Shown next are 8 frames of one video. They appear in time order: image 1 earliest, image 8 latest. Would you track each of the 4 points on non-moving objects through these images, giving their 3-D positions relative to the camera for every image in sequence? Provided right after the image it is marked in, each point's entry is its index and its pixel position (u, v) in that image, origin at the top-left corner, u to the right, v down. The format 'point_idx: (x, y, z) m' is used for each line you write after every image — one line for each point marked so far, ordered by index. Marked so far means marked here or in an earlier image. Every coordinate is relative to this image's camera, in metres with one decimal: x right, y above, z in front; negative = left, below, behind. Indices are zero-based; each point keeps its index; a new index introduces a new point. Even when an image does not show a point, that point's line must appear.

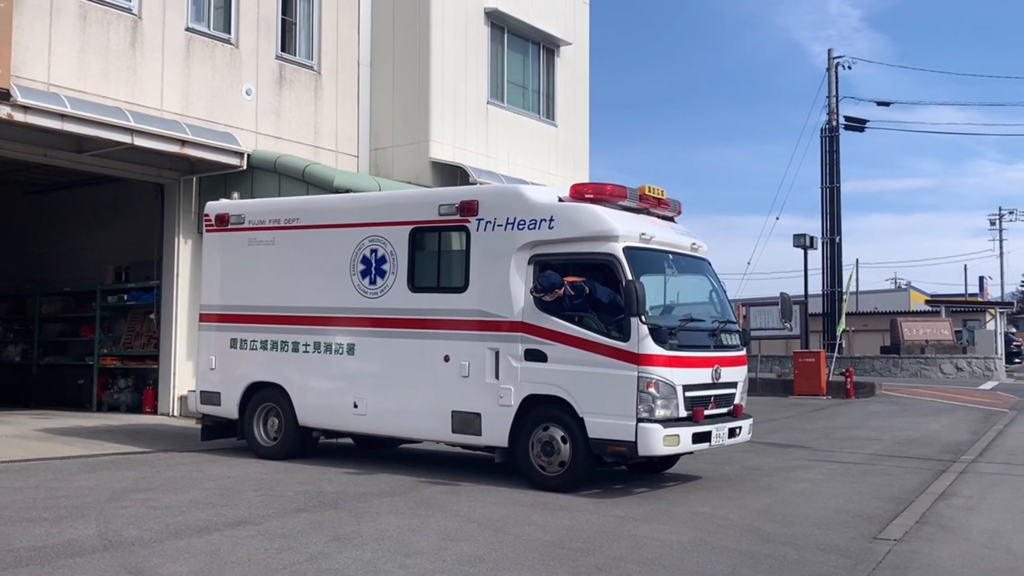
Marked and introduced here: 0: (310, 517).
0: (-2.5, -2.8, +12.6) m
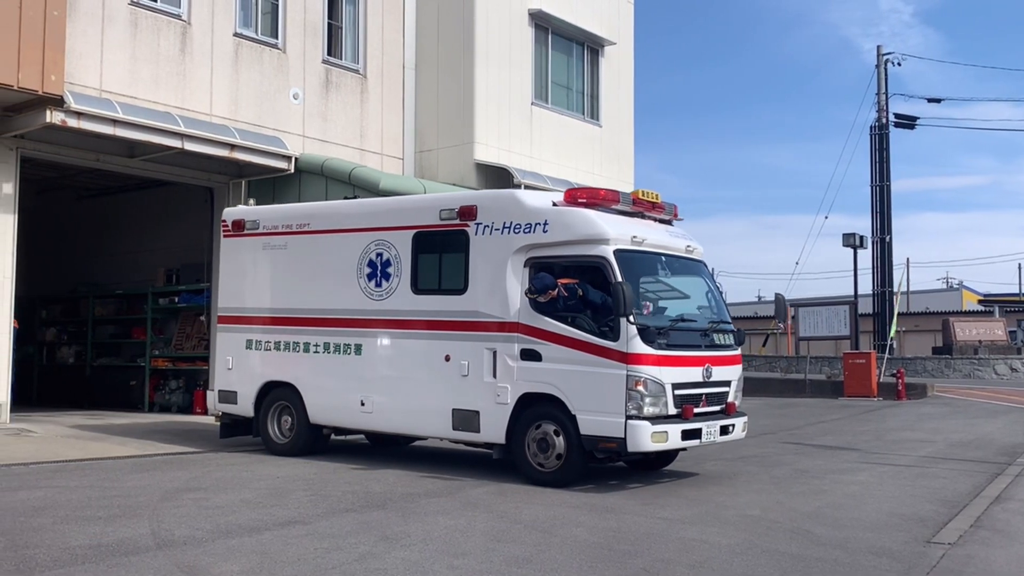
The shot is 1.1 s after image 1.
0: (-1.9, -2.9, +12.7) m
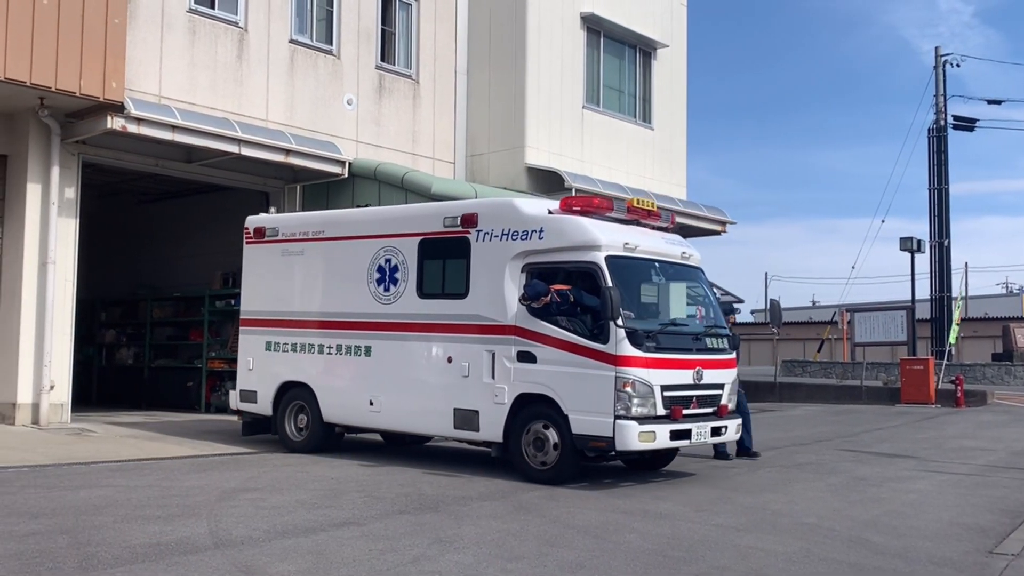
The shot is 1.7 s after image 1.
0: (-1.3, -2.9, +12.8) m
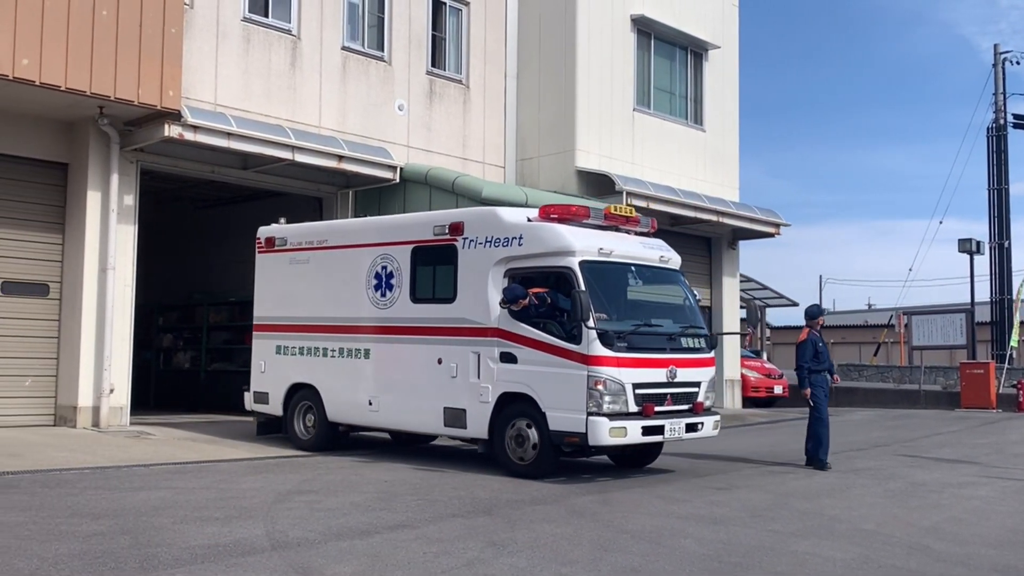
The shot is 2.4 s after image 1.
0: (-0.6, -3.0, +12.8) m
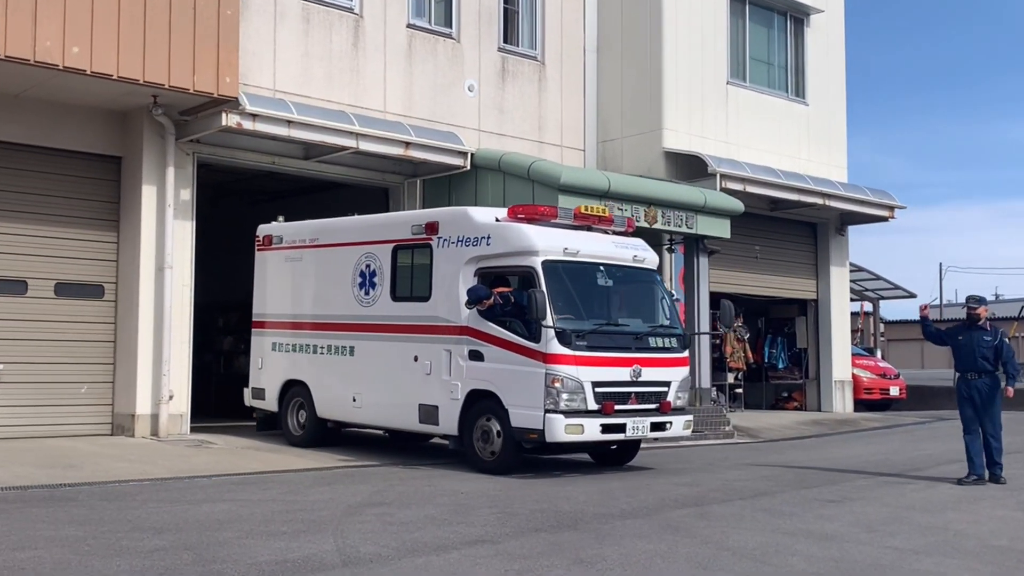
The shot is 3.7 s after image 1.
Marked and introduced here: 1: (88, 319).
0: (+0.4, -2.9, +11.4) m
1: (-6.9, -0.5, +16.5) m
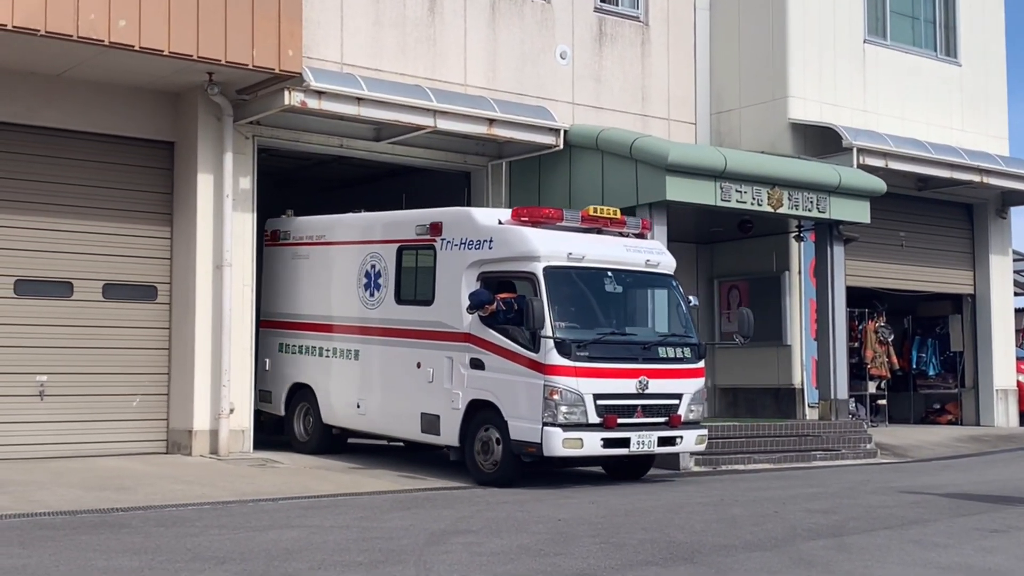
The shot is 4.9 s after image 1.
0: (+1.6, -2.9, +9.2) m
1: (-5.4, -0.5, +14.8) m
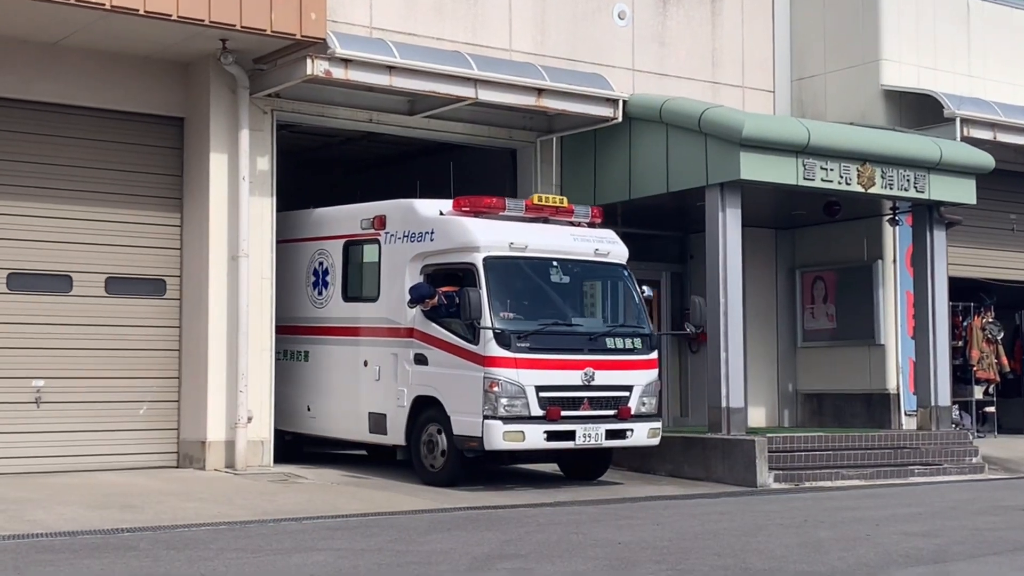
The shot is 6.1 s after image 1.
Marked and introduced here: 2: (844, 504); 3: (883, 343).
0: (+2.1, -2.9, +7.5) m
1: (-4.7, -0.4, +13.3) m
2: (+4.0, -2.6, +12.2) m
3: (+5.6, -0.8, +15.3) m
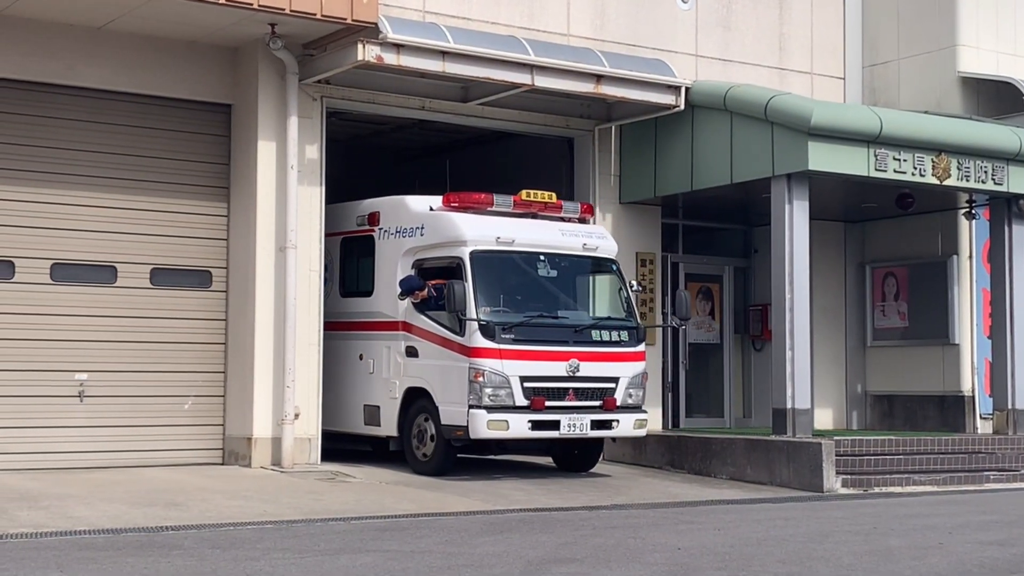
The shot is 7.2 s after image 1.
0: (+2.6, -2.8, +7.0) m
1: (-4.0, -0.3, +12.9) m
2: (+4.6, -2.6, +11.6) m
3: (+6.3, -0.8, +14.7) m
